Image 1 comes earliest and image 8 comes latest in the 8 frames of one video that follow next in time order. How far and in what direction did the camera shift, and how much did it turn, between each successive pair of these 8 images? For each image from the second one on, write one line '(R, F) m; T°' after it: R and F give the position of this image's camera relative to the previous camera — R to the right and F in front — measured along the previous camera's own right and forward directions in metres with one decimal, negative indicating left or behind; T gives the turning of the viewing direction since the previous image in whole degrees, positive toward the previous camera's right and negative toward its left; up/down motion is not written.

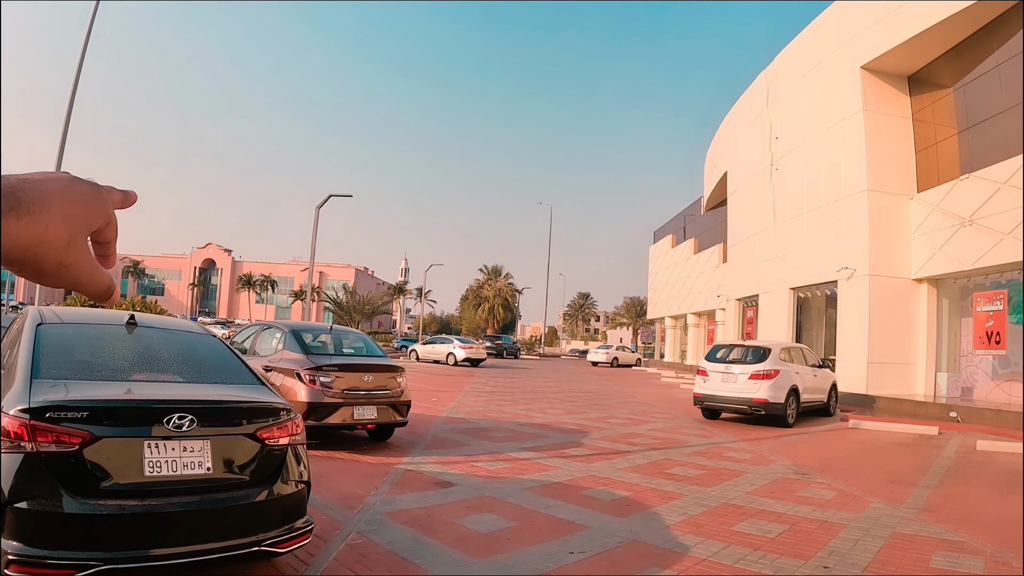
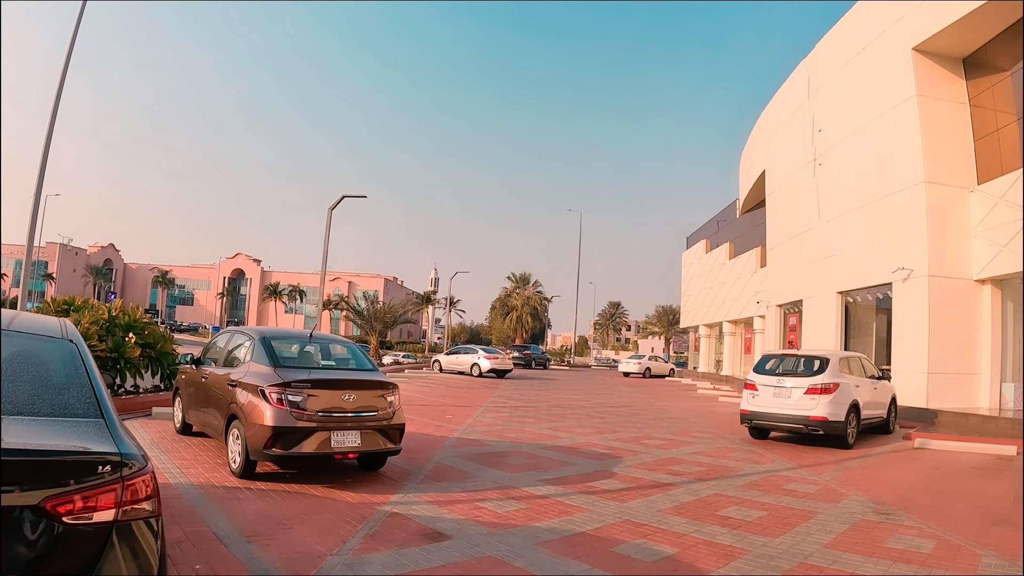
(+0.2, +1.4) m; -3°
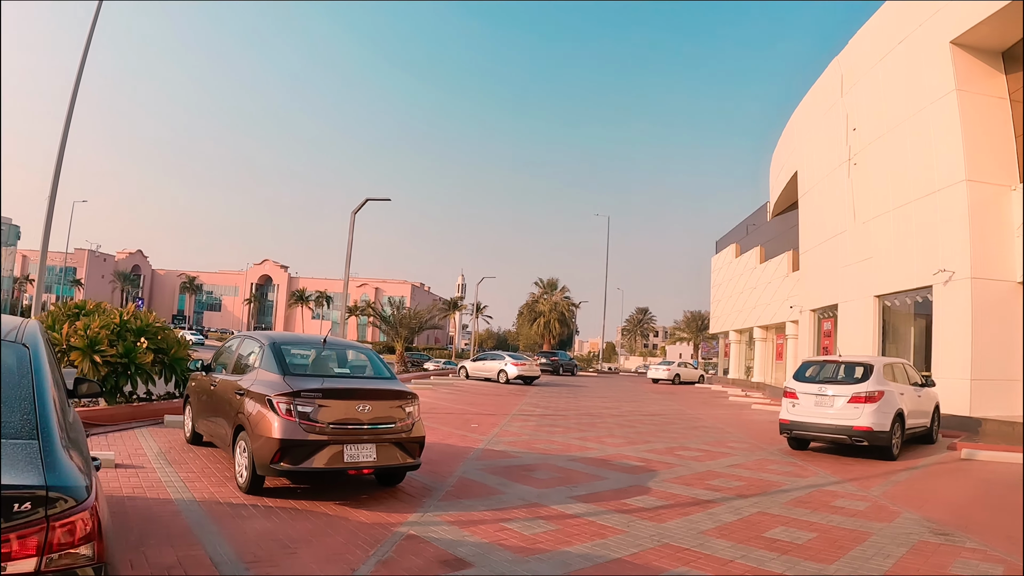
(0.0, +0.4) m; -2°
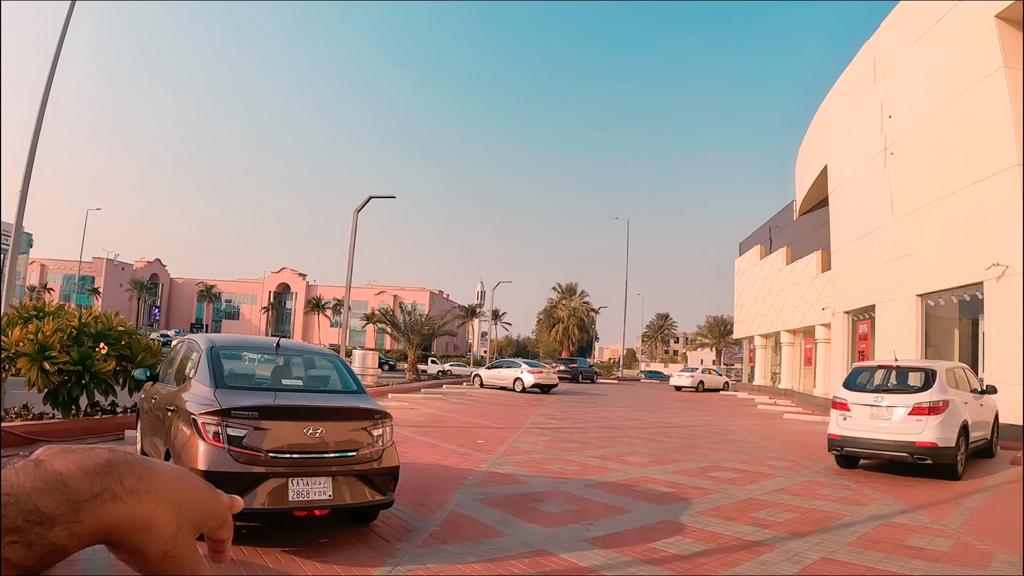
(+0.2, +1.3) m; -2°
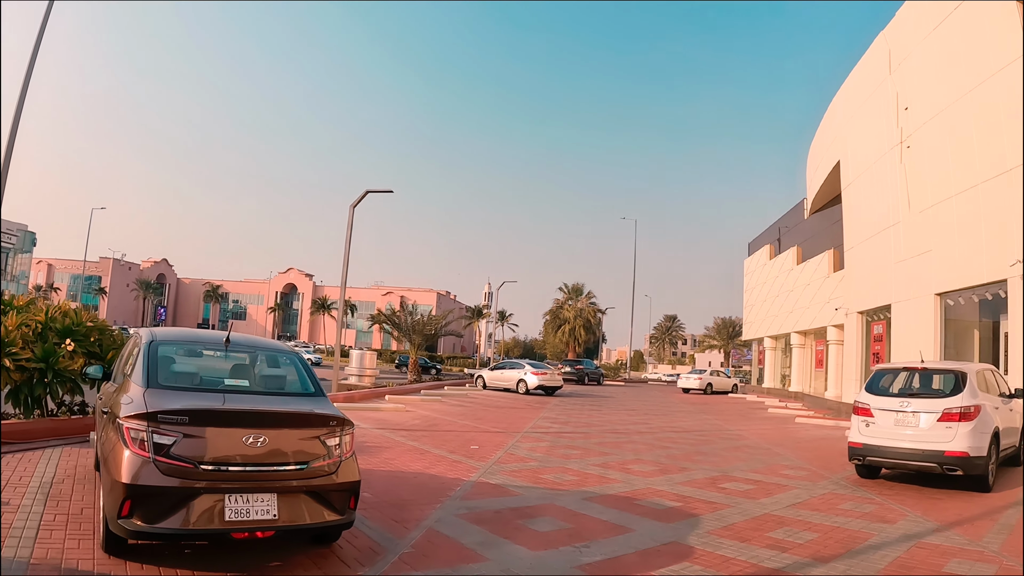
(+0.2, +0.7) m; -1°
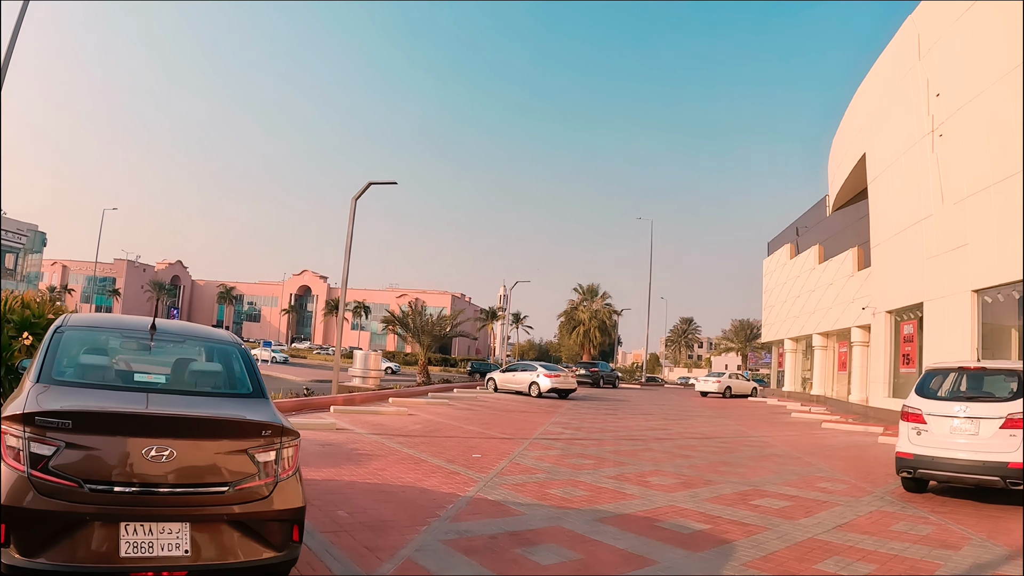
(+0.1, +1.0) m; -1°
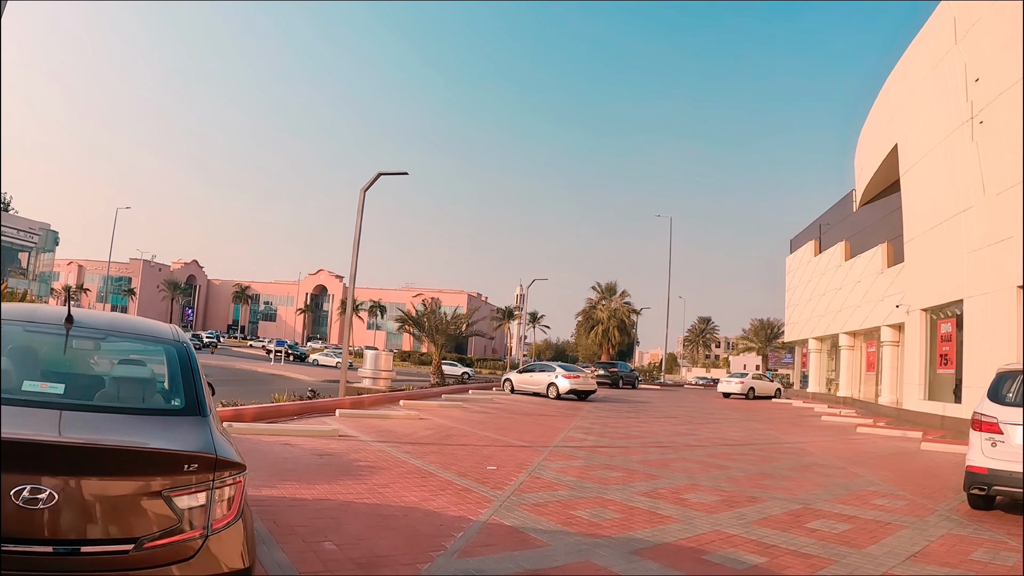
(0.0, +0.9) m; -1°
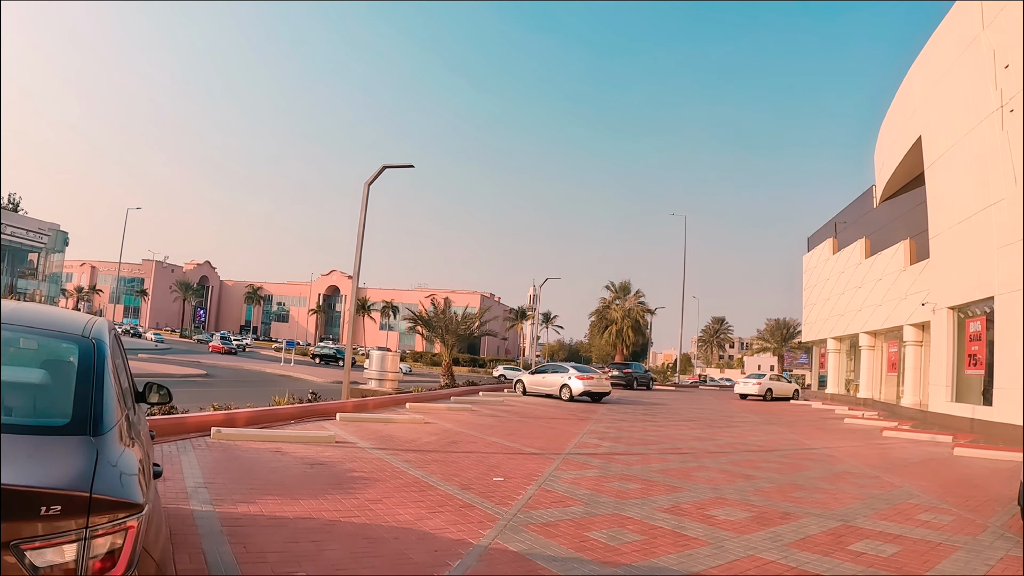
(+0.1, +0.7) m; -1°
